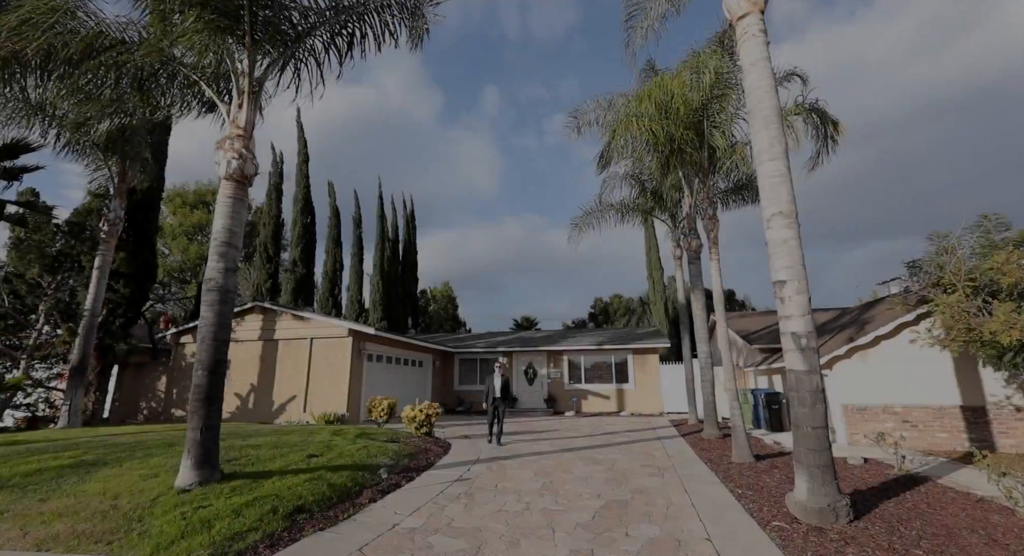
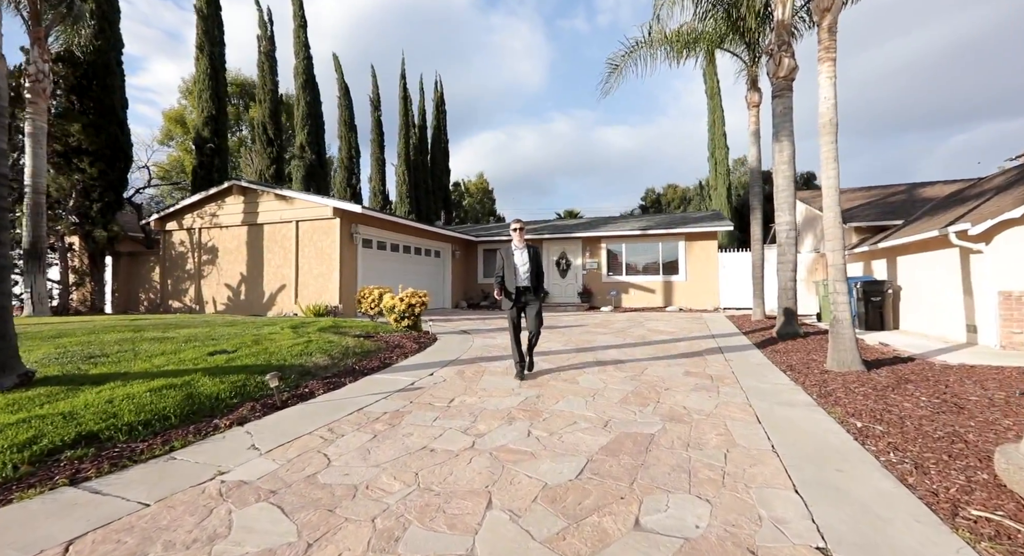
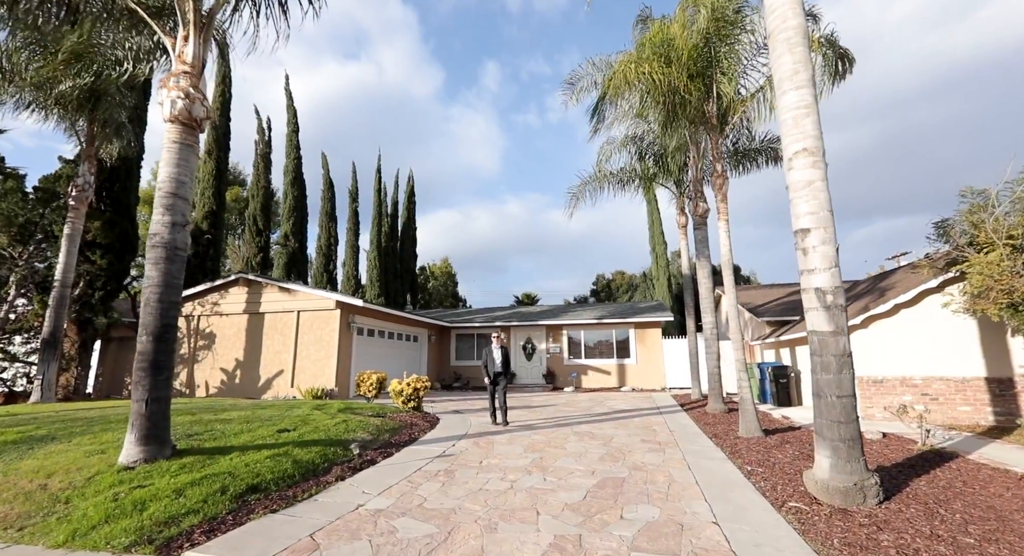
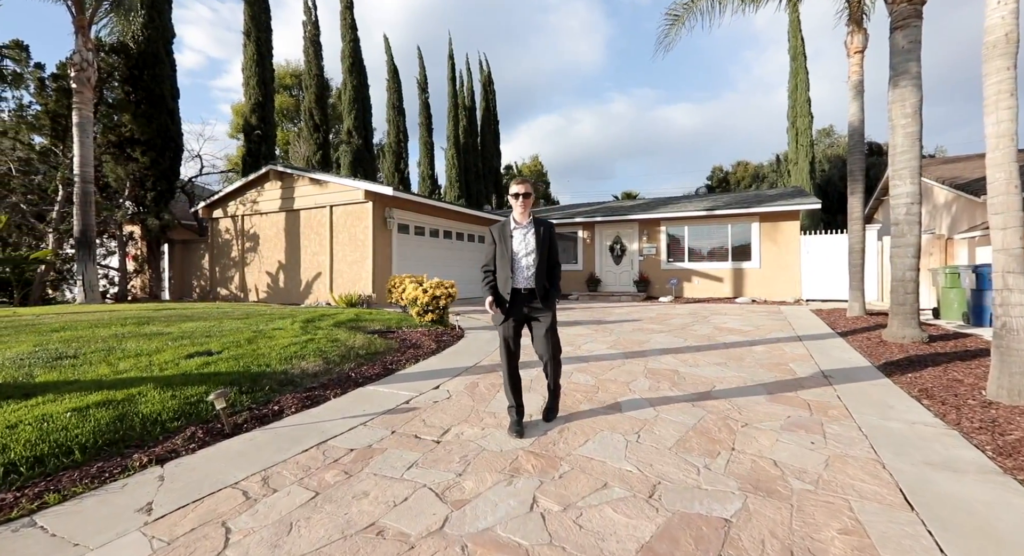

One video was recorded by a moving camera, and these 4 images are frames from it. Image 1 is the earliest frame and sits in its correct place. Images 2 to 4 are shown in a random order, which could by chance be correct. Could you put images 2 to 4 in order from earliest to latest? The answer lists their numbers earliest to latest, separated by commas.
3, 2, 4
